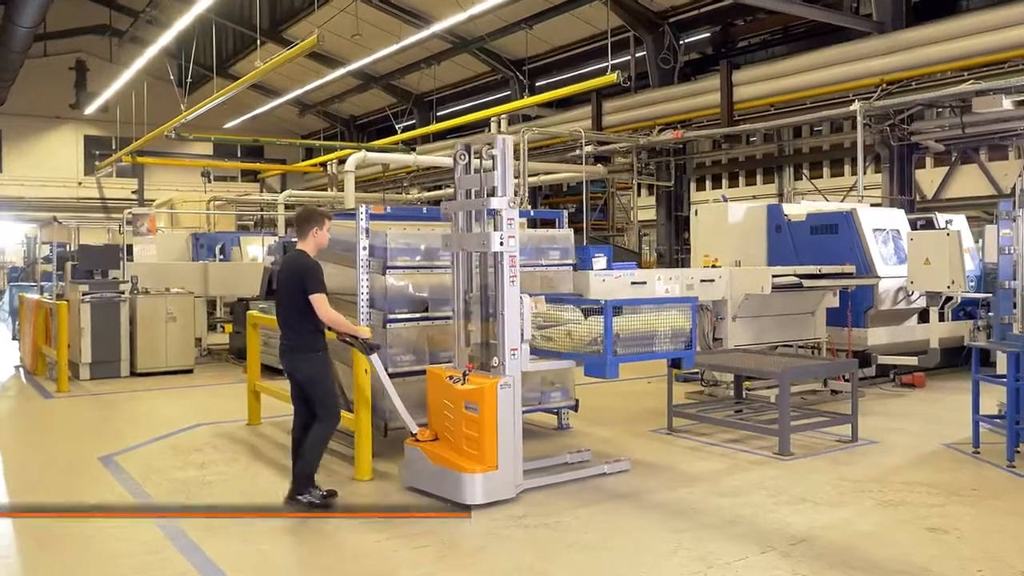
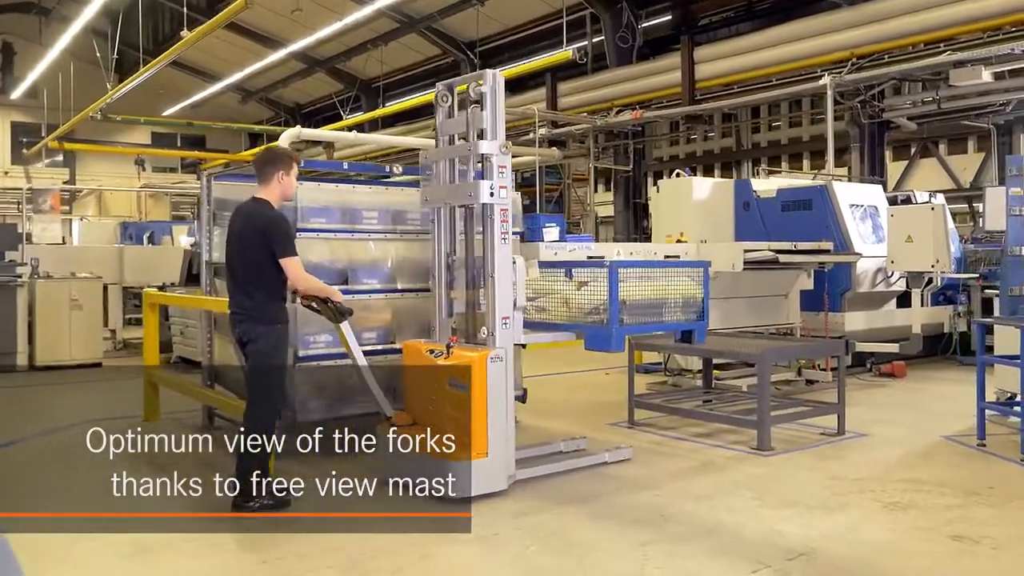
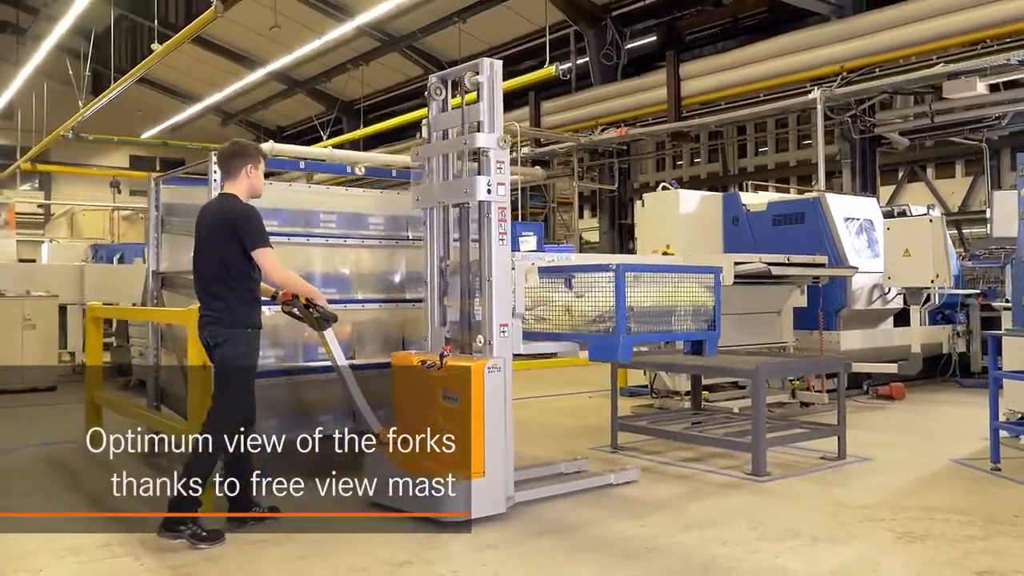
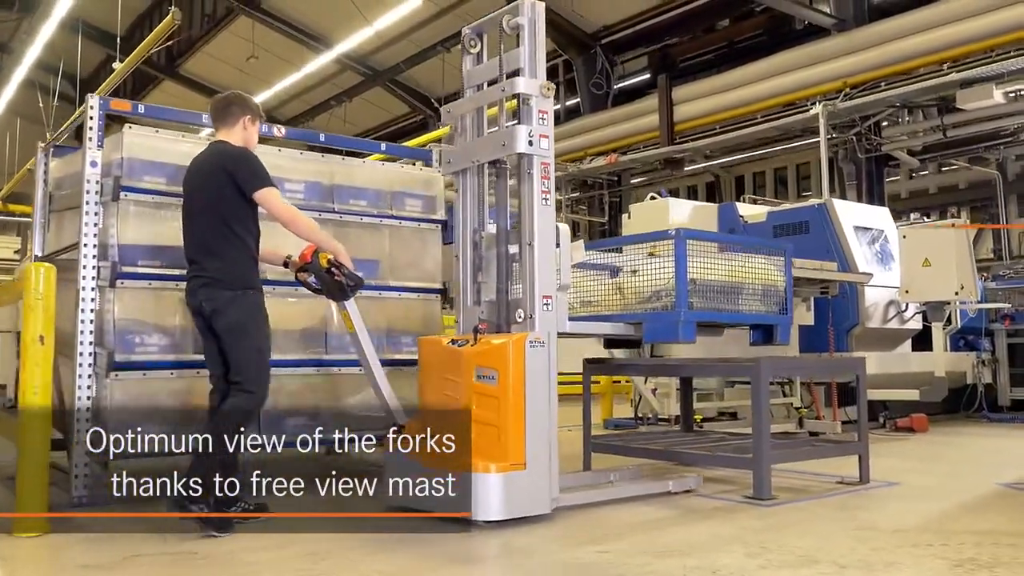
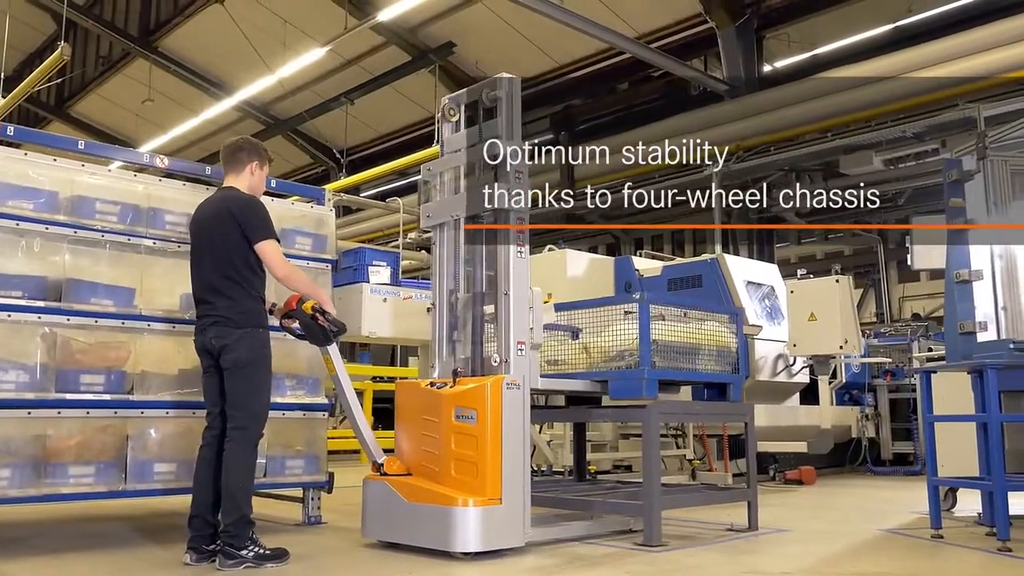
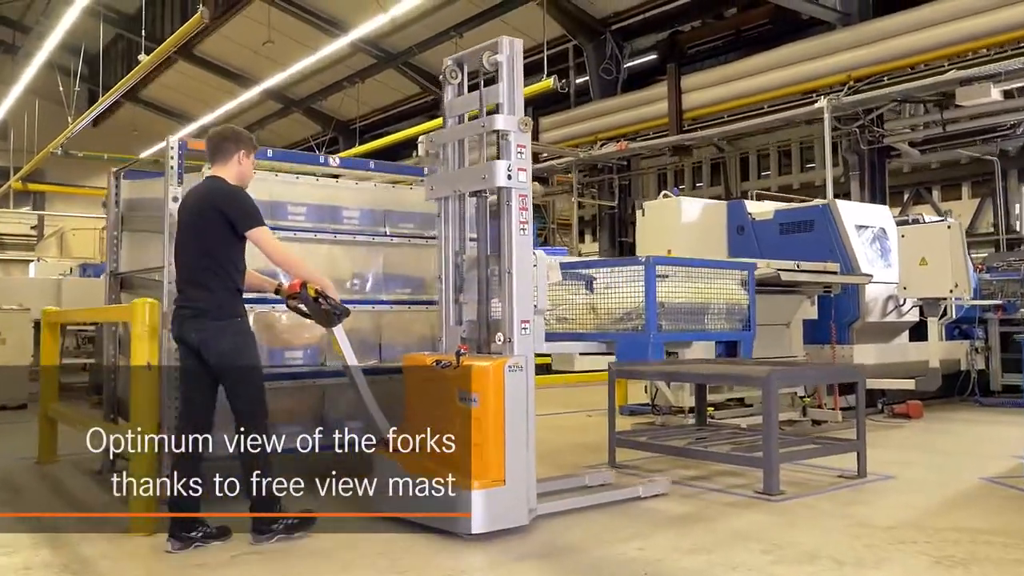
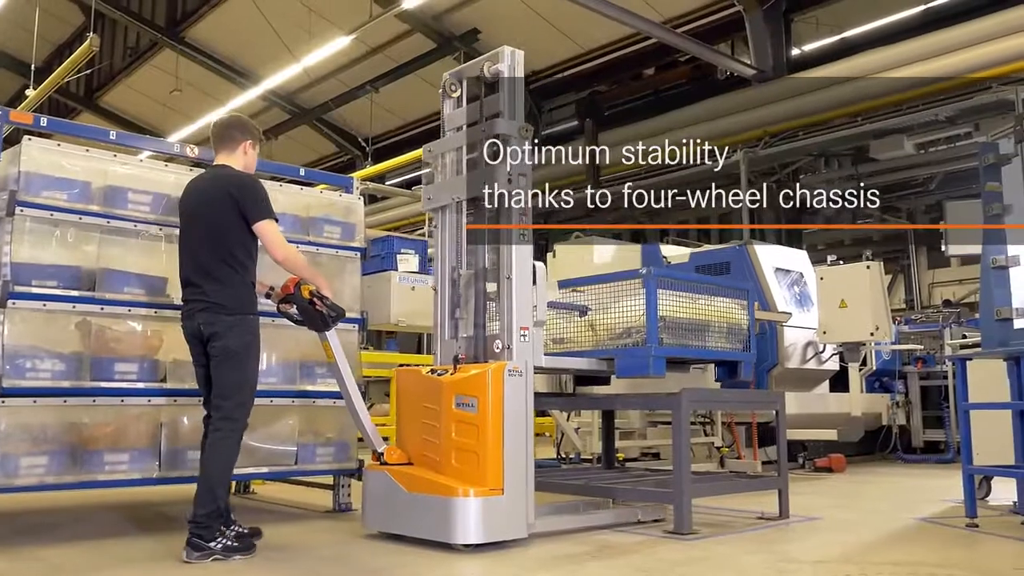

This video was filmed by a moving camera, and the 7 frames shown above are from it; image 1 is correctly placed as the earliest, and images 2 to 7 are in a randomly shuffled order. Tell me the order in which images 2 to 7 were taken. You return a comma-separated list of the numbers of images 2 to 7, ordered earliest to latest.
2, 3, 6, 4, 7, 5
